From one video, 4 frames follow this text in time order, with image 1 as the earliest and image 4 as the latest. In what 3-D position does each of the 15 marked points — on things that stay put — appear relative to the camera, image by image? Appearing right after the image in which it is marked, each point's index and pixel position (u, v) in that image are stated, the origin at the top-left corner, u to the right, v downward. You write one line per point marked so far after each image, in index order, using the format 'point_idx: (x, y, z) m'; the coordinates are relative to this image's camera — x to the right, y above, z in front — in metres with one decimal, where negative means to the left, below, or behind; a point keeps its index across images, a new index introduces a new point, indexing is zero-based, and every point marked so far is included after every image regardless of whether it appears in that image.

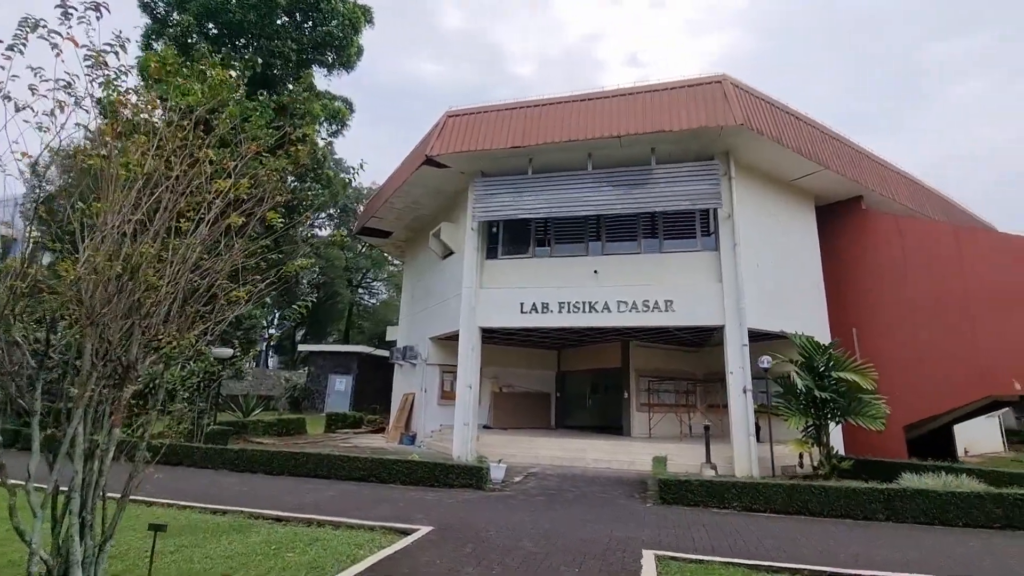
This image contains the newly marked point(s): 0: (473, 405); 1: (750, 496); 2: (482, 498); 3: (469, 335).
0: (-0.8, -2.6, +12.2) m
1: (+3.6, -3.1, +8.3) m
2: (-0.5, -3.2, +8.3) m
3: (-1.0, -1.1, +12.7) m
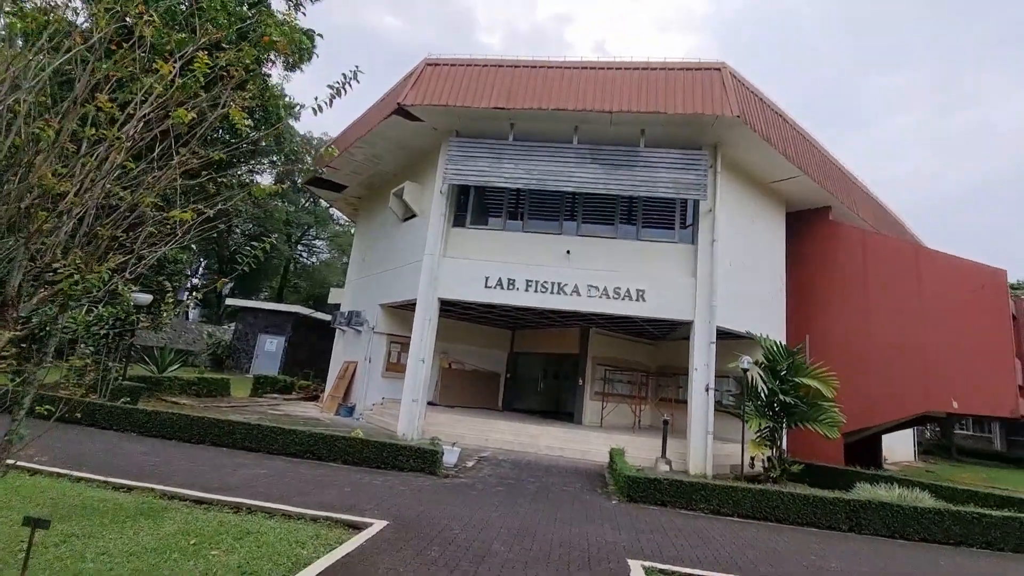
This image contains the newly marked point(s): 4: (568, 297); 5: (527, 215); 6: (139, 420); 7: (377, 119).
0: (-1.8, -1.9, +11.3) m
1: (+3.0, -3.0, +8.0) m
2: (-1.0, -2.7, +7.5) m
3: (-1.8, -0.4, +11.7) m
4: (+1.2, -0.2, +11.6) m
5: (+0.3, +1.6, +12.3) m
6: (-6.1, -2.1, +9.0) m
7: (-3.0, +3.8, +12.5) m
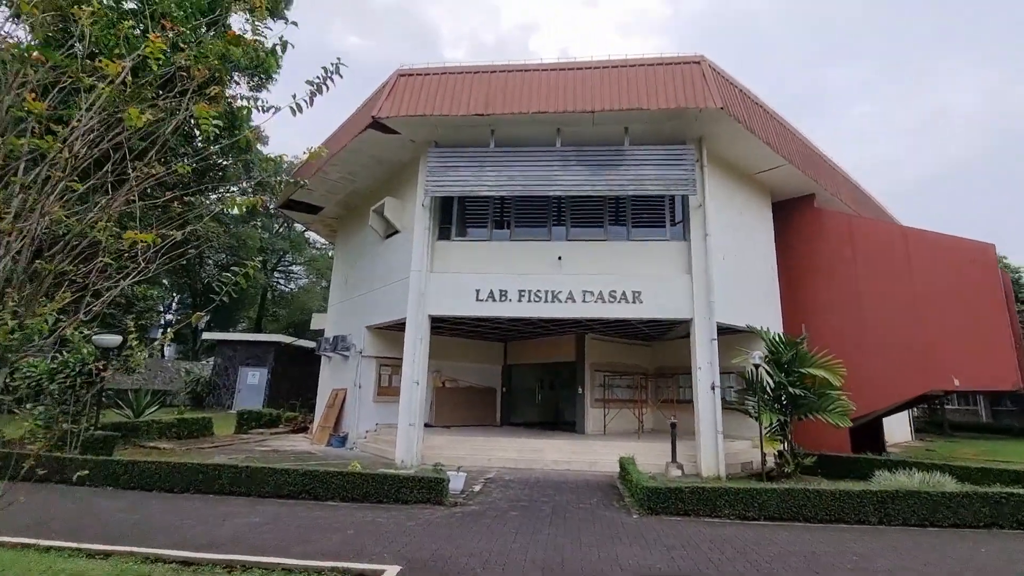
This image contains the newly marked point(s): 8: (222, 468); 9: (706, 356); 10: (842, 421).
0: (-1.8, -2.3, +10.8) m
1: (+3.2, -3.0, +7.6) m
2: (-0.8, -2.9, +7.0) m
3: (-1.9, -0.8, +11.2) m
4: (+1.0, -0.3, +11.2) m
5: (0.0, +1.4, +12.0) m
6: (-6.0, -2.8, +8.3) m
7: (-3.5, +3.4, +12.0) m
8: (-4.3, -2.6, +8.1) m
9: (+3.8, -1.4, +10.9) m
10: (+6.1, -2.5, +10.2) m
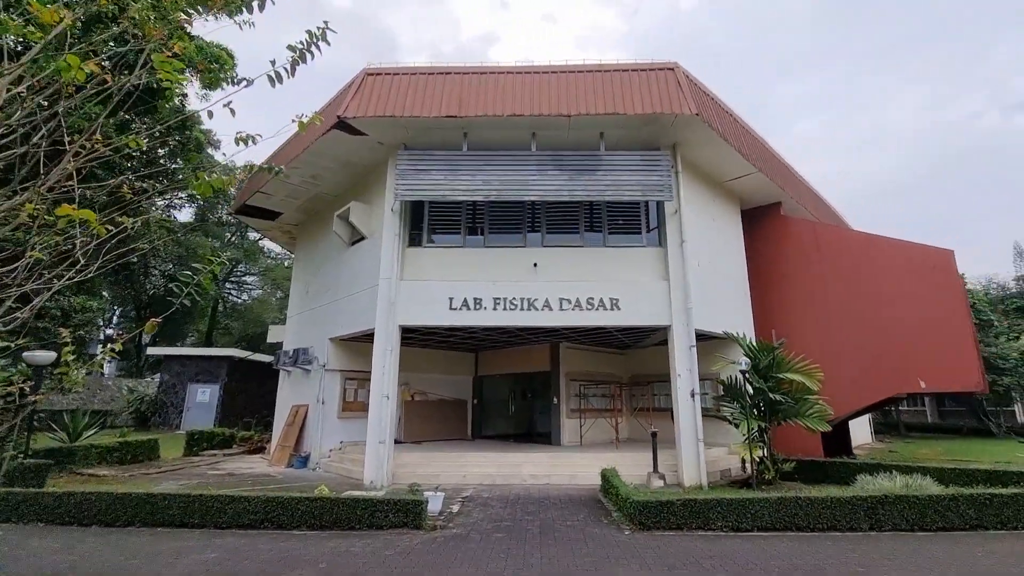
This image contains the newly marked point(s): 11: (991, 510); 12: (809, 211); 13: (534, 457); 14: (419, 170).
0: (-2.2, -2.4, +10.1) m
1: (+3.0, -3.0, +7.3) m
2: (-1.0, -3.0, +6.4) m
3: (-2.4, -0.9, +10.6) m
4: (+0.5, -0.5, +10.8) m
5: (-0.5, +1.2, +11.5) m
6: (-6.2, -2.9, +7.4) m
7: (-4.1, +3.2, +11.4) m
8: (-4.5, -2.8, +7.3) m
9: (+3.4, -1.5, +10.7) m
10: (+5.7, -2.6, +10.2) m
11: (+6.6, -3.0, +7.5) m
12: (+8.5, +2.3, +15.8) m
13: (+0.4, -3.4, +11.1) m
14: (-1.9, +2.4, +11.1) m
